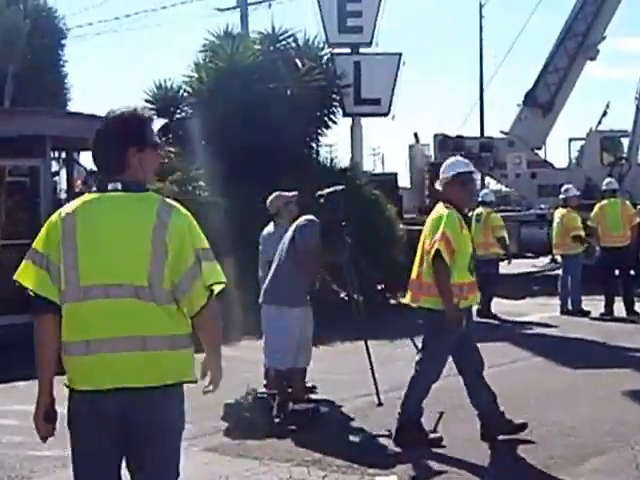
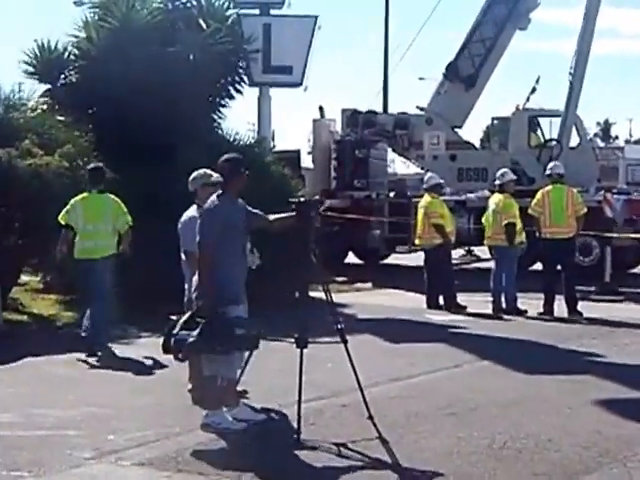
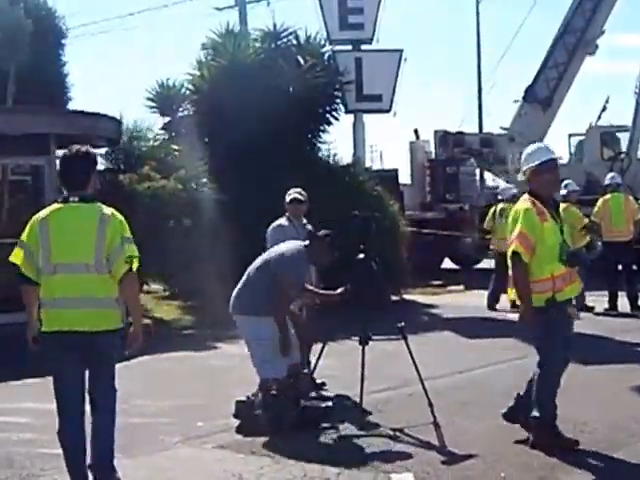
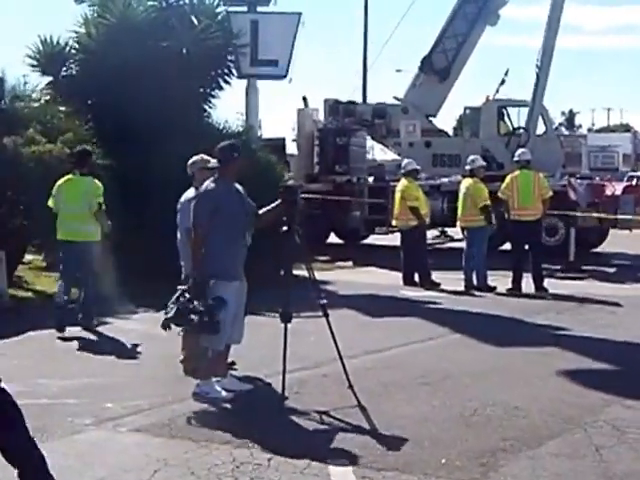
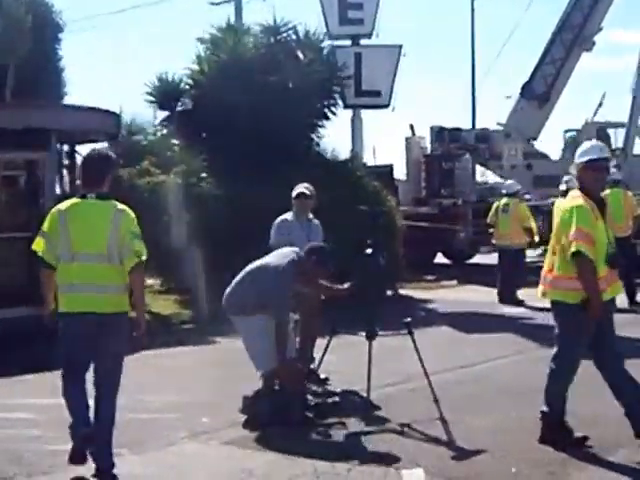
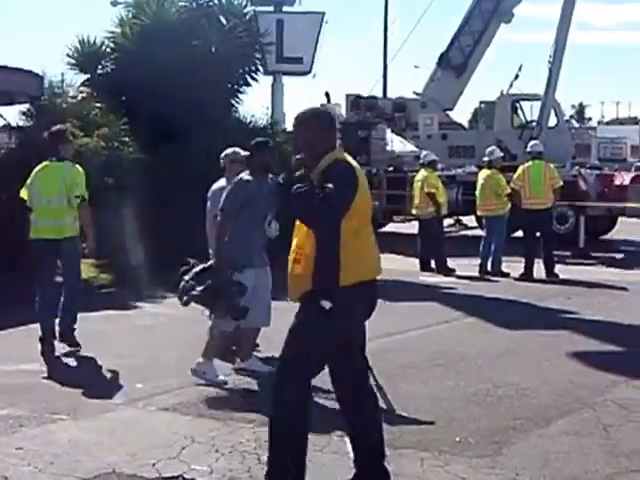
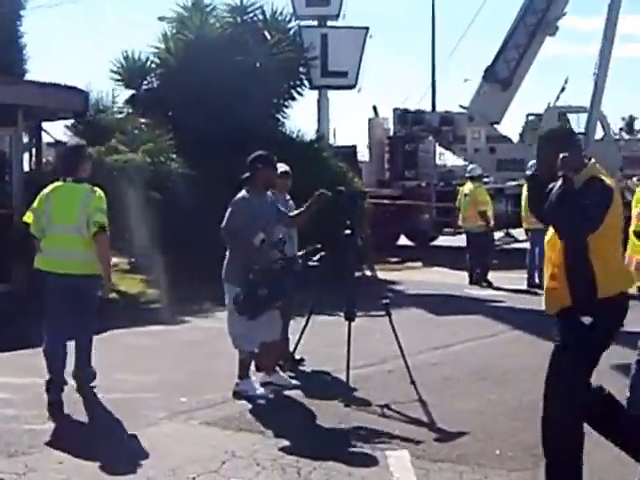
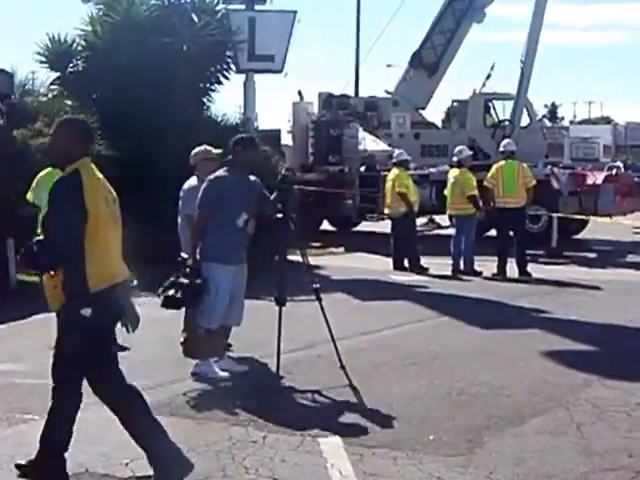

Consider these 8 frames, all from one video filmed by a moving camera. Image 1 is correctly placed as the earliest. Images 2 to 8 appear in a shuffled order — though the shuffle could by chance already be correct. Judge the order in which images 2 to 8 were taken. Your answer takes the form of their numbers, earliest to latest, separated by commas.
3, 5, 7, 6, 8, 4, 2
